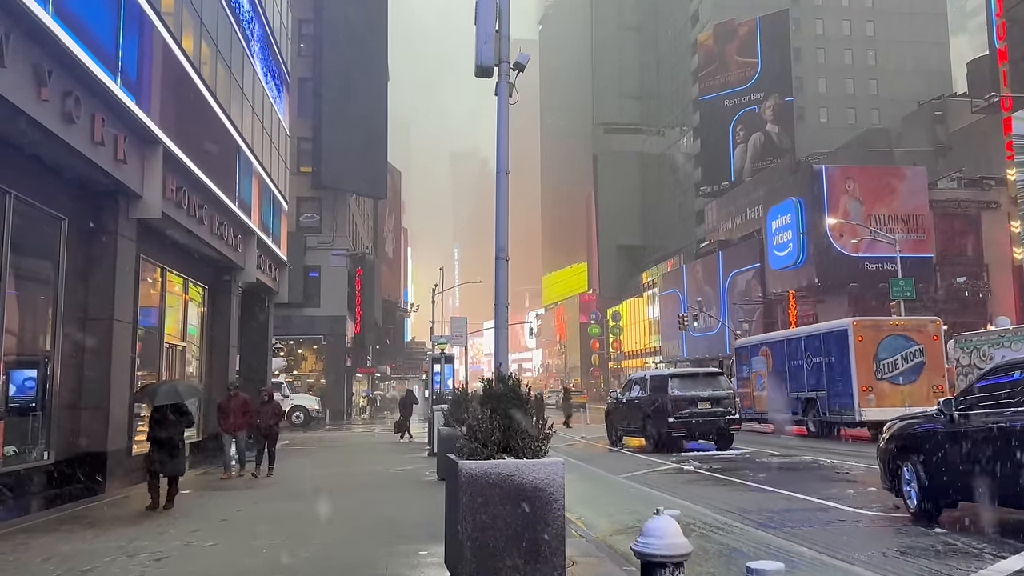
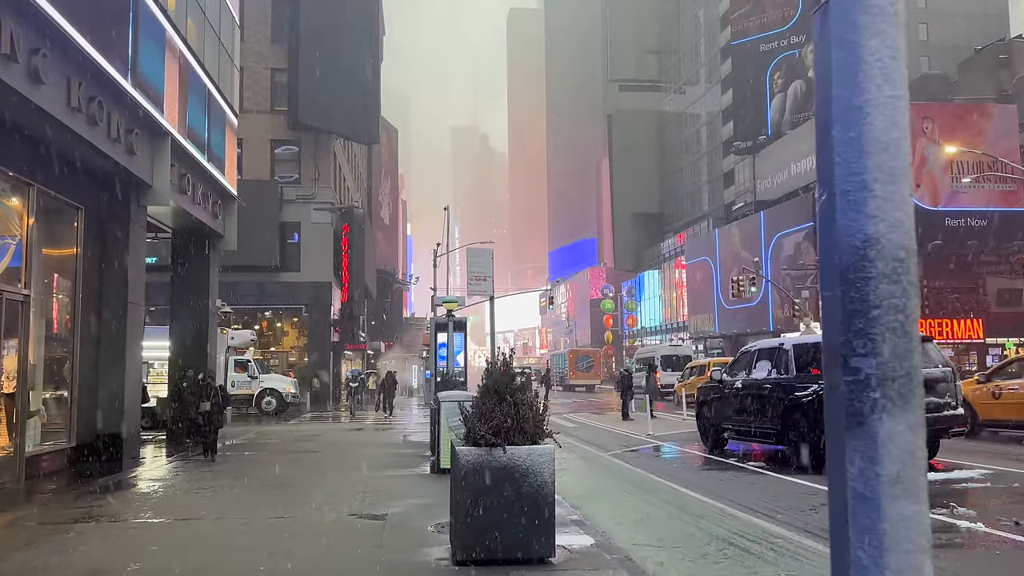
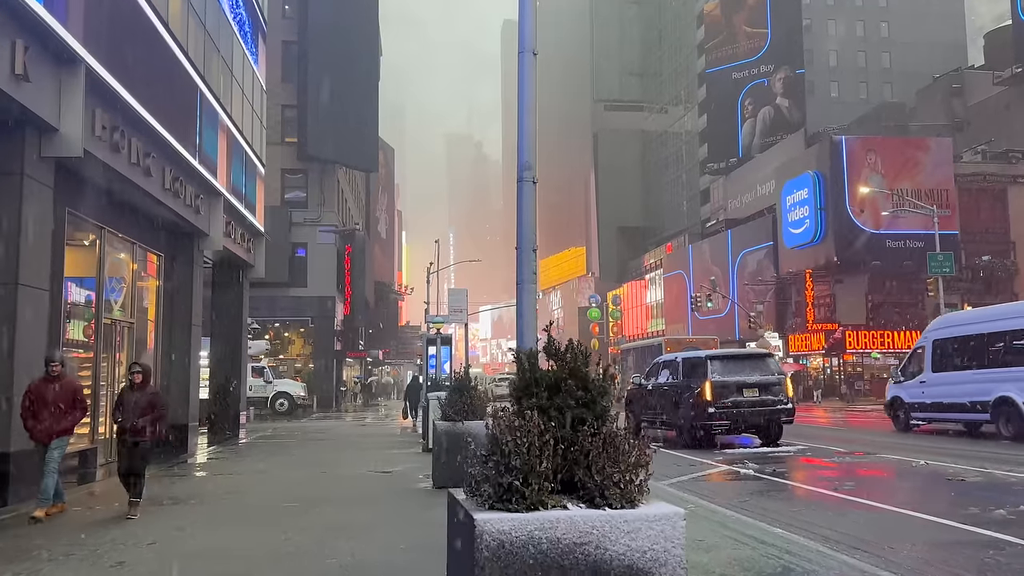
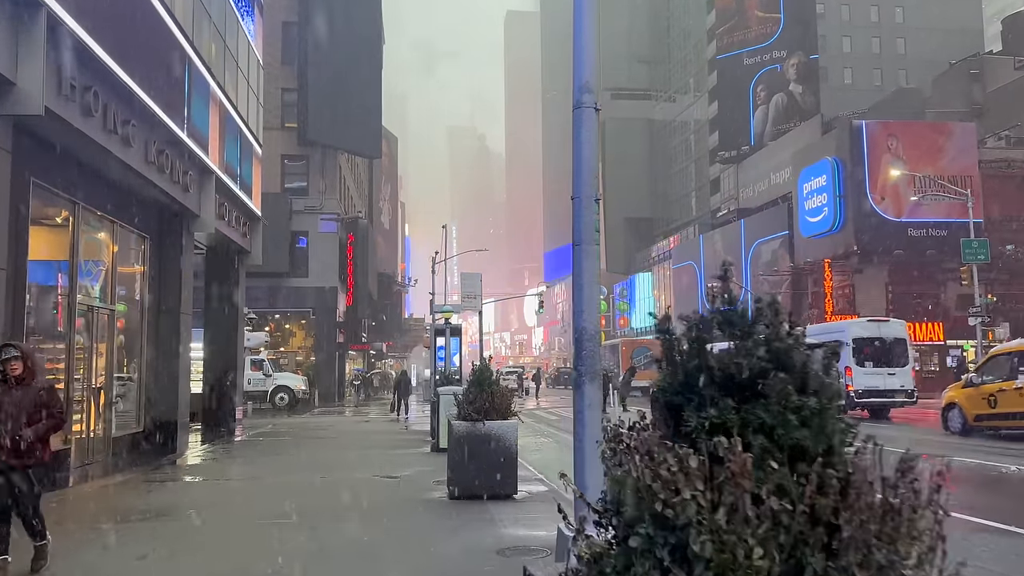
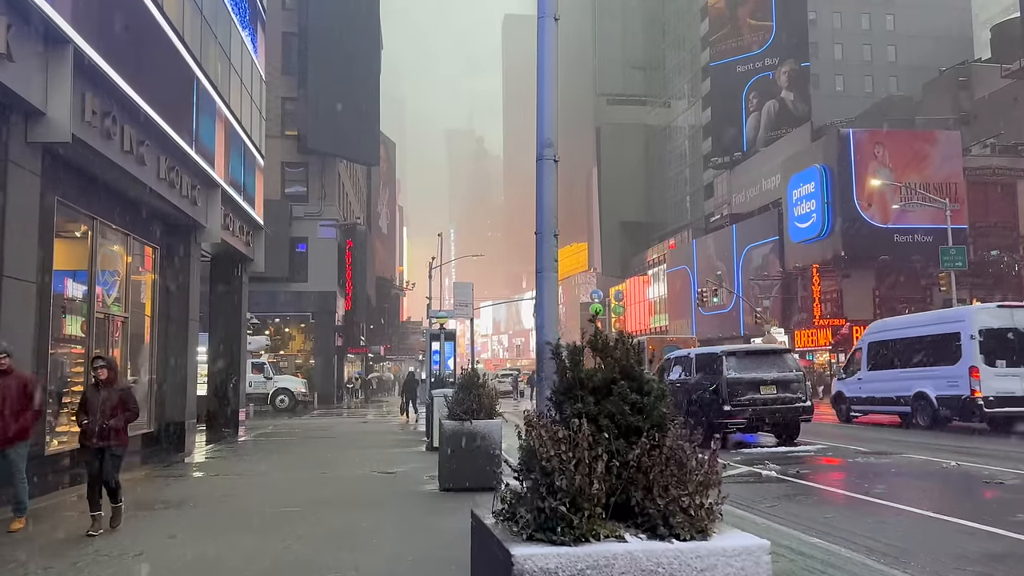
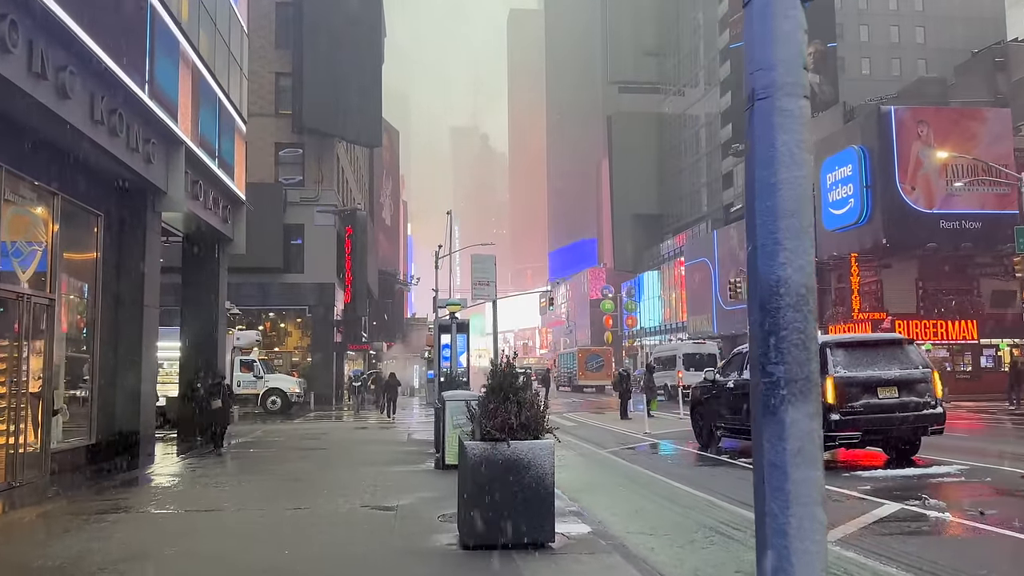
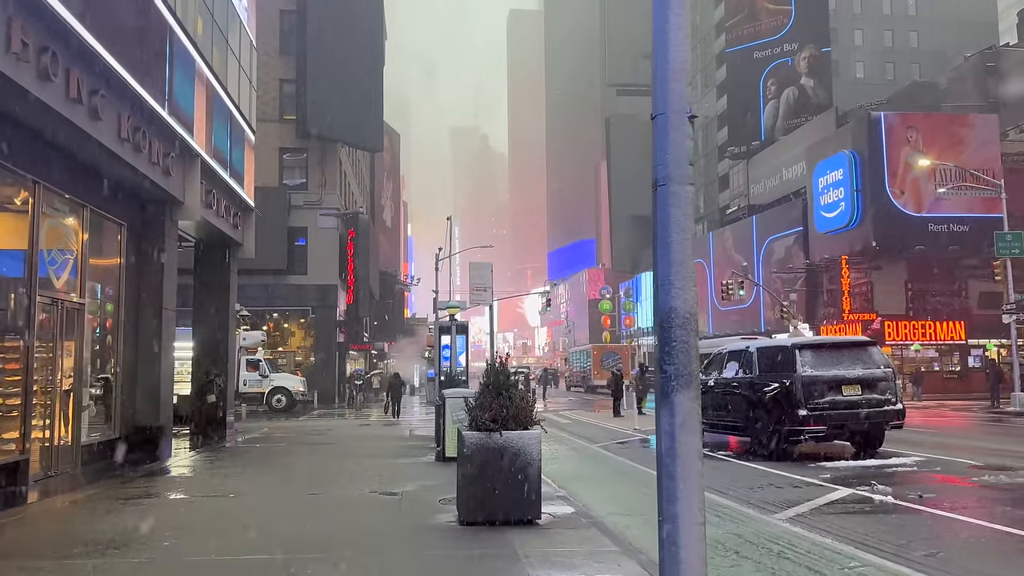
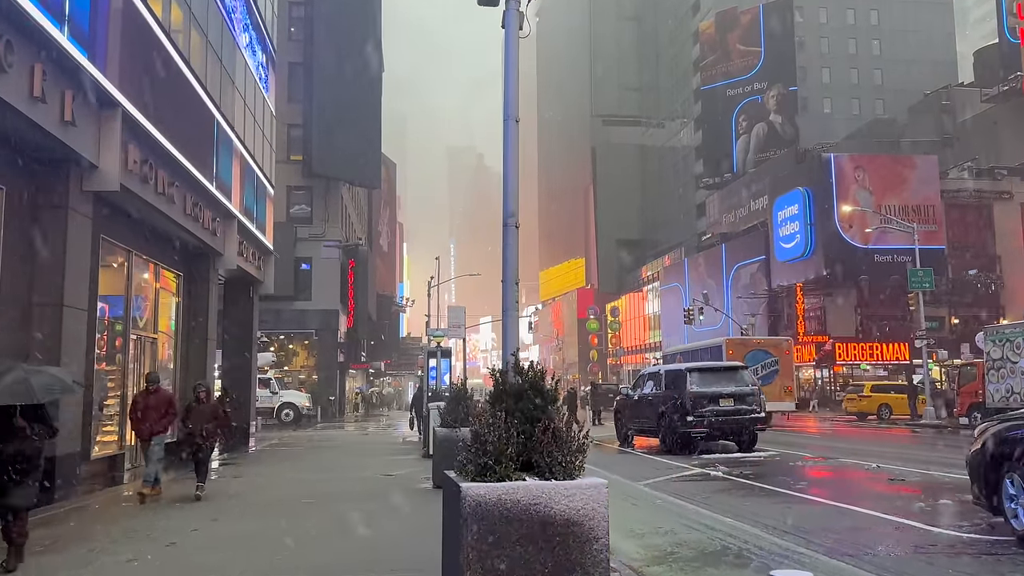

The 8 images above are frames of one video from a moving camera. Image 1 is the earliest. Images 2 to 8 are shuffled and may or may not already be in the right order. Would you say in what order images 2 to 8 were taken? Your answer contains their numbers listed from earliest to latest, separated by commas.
8, 3, 5, 4, 7, 6, 2
